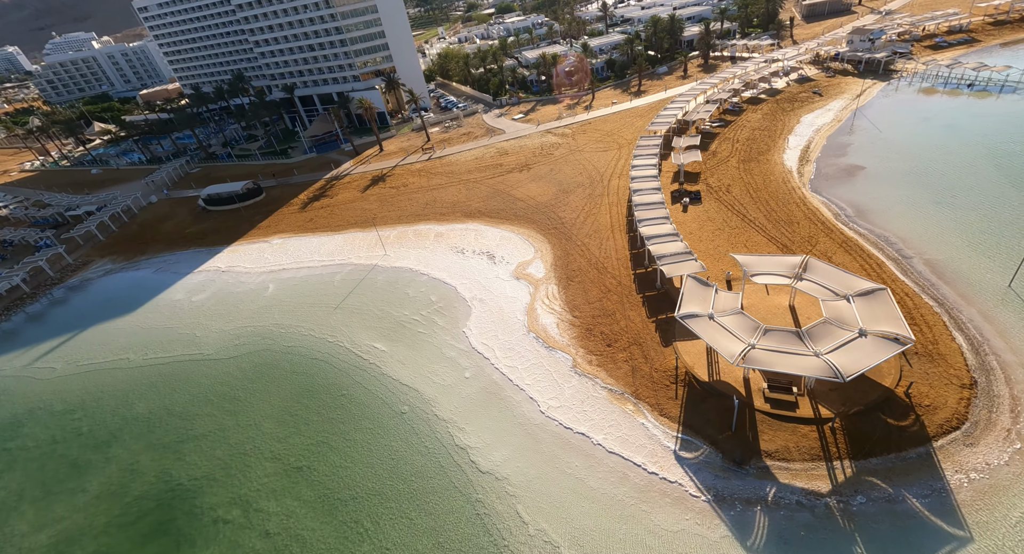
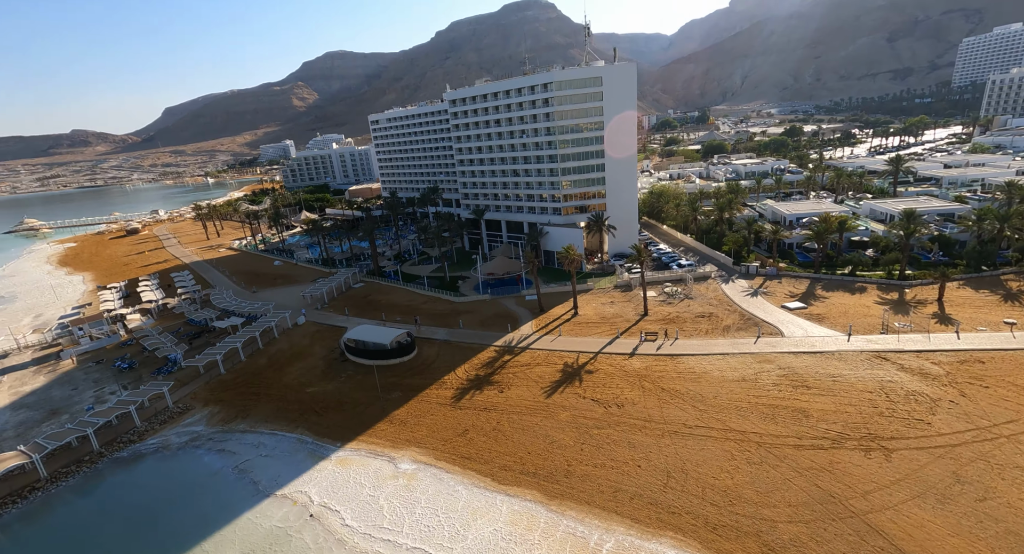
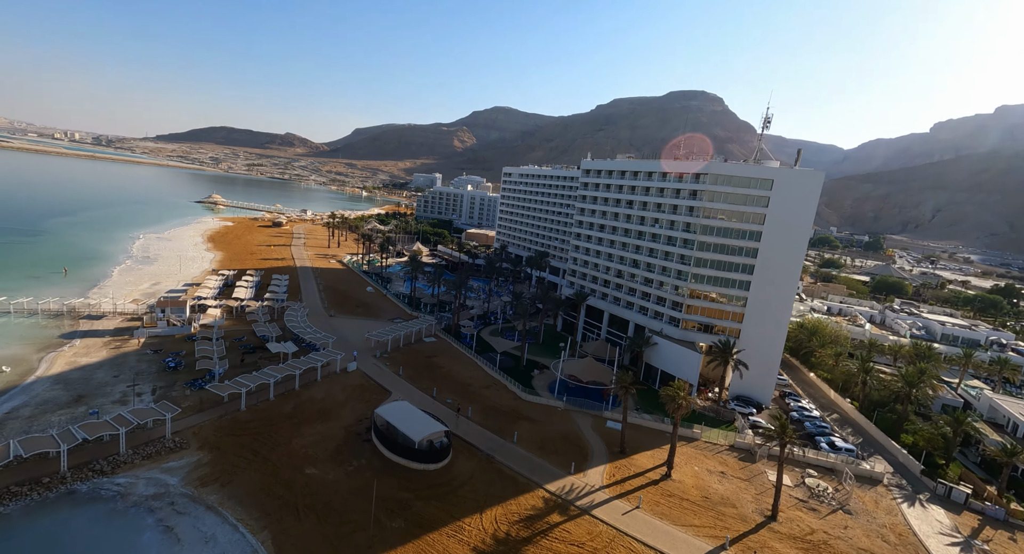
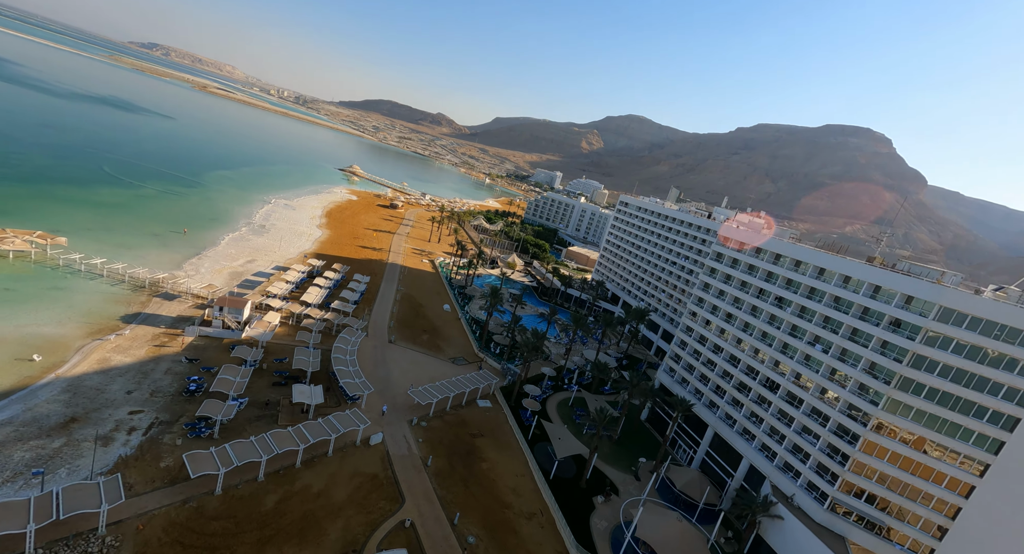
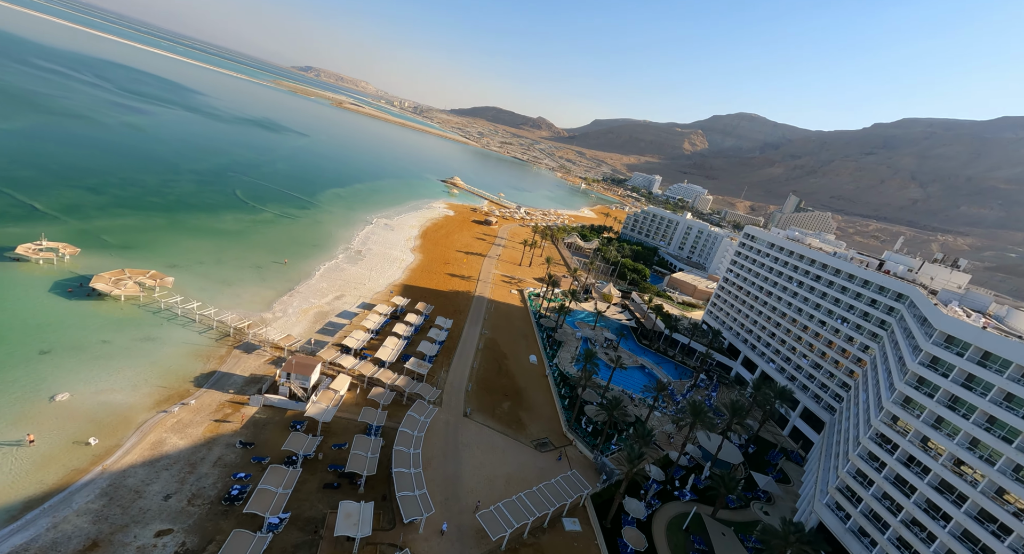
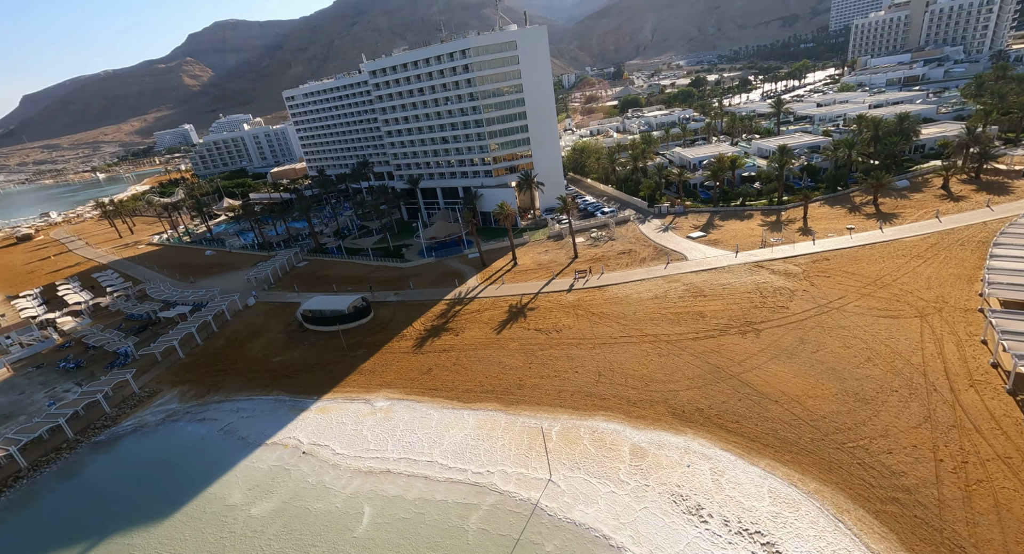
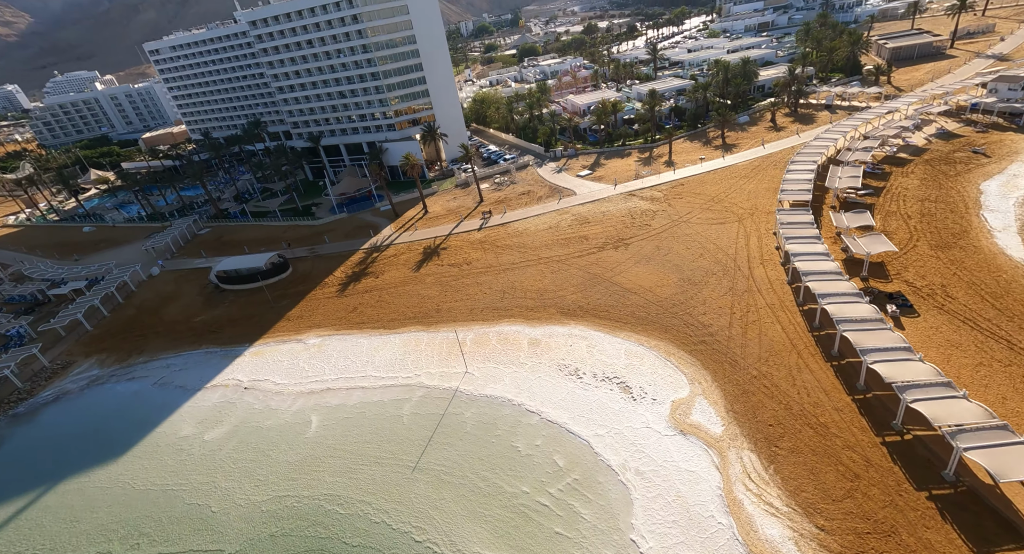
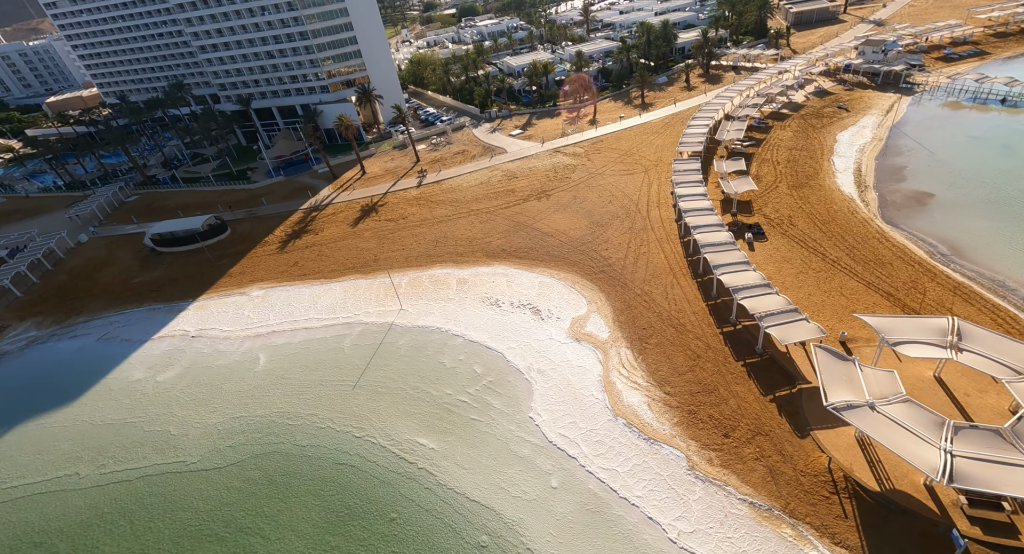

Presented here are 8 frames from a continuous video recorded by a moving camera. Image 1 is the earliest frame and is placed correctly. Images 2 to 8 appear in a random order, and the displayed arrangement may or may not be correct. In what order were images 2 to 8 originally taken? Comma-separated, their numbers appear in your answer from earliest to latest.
8, 7, 6, 2, 3, 4, 5
